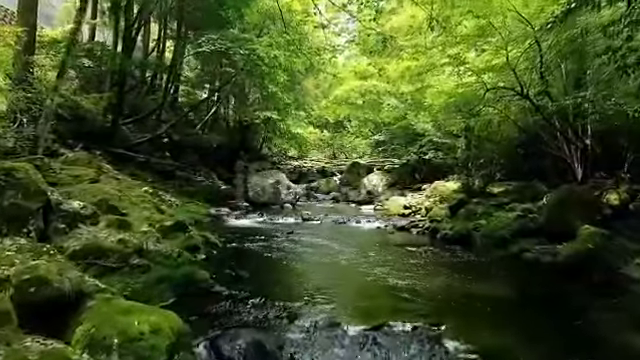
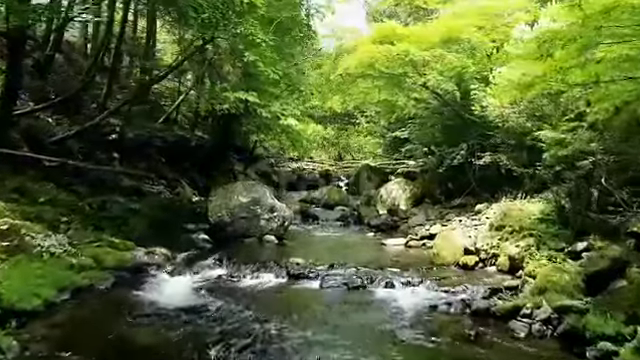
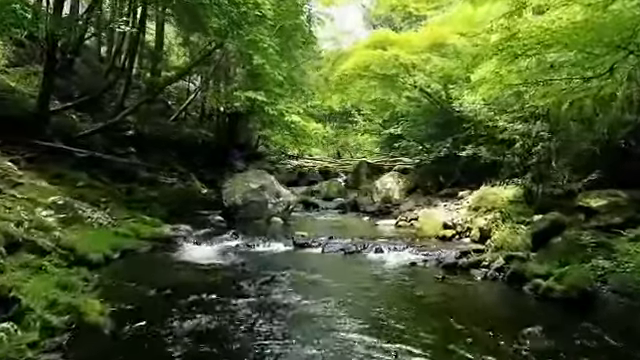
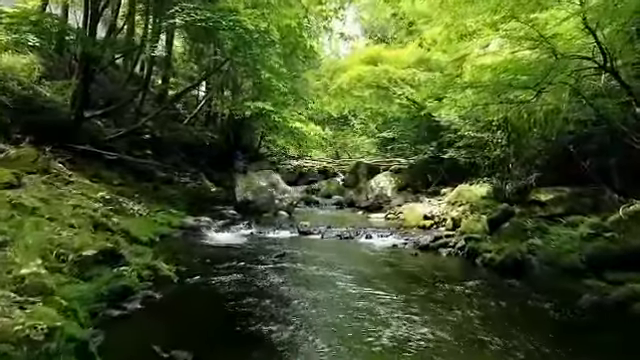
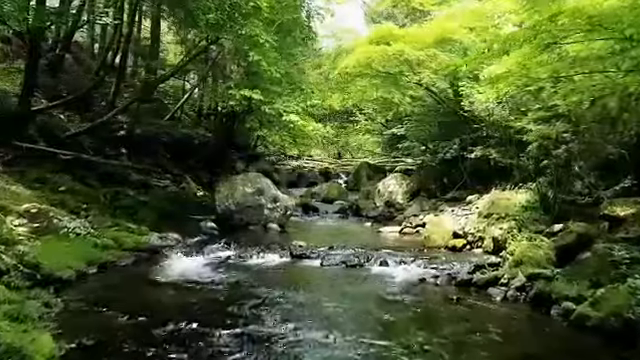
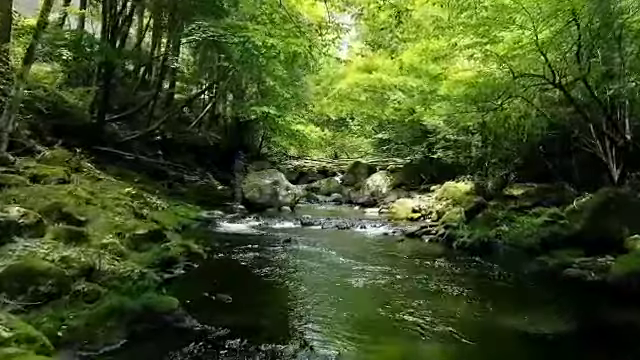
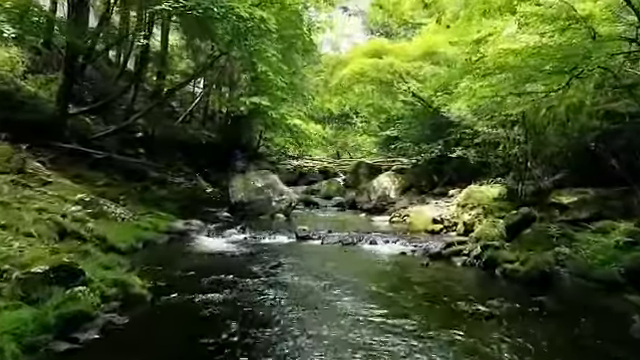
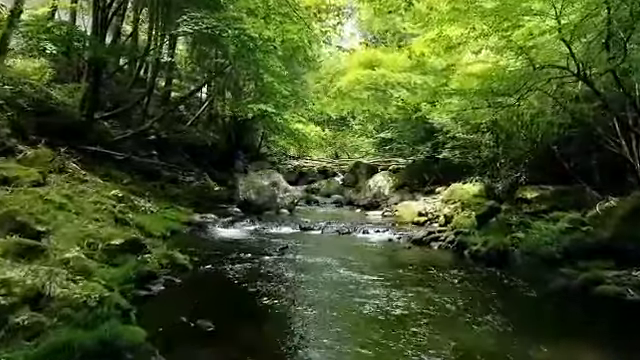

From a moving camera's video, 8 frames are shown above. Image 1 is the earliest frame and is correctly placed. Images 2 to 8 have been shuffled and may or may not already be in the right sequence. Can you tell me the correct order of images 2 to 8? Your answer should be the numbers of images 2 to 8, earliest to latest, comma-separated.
6, 8, 4, 7, 3, 5, 2
